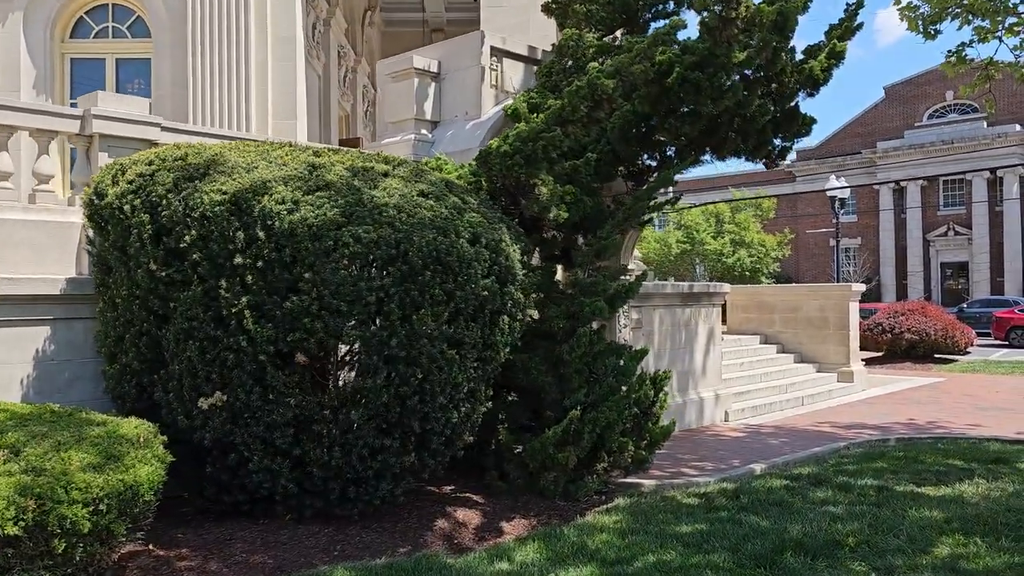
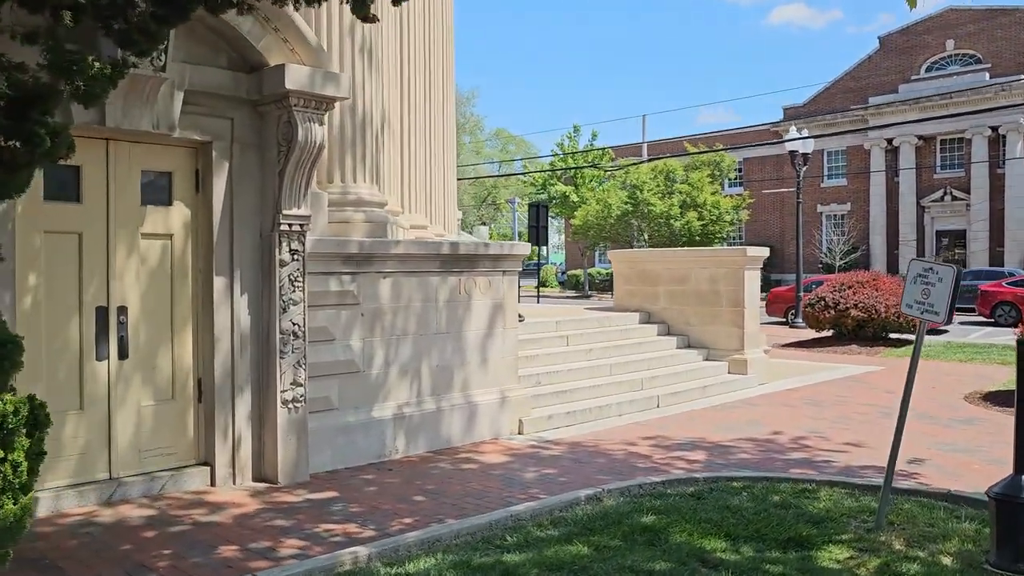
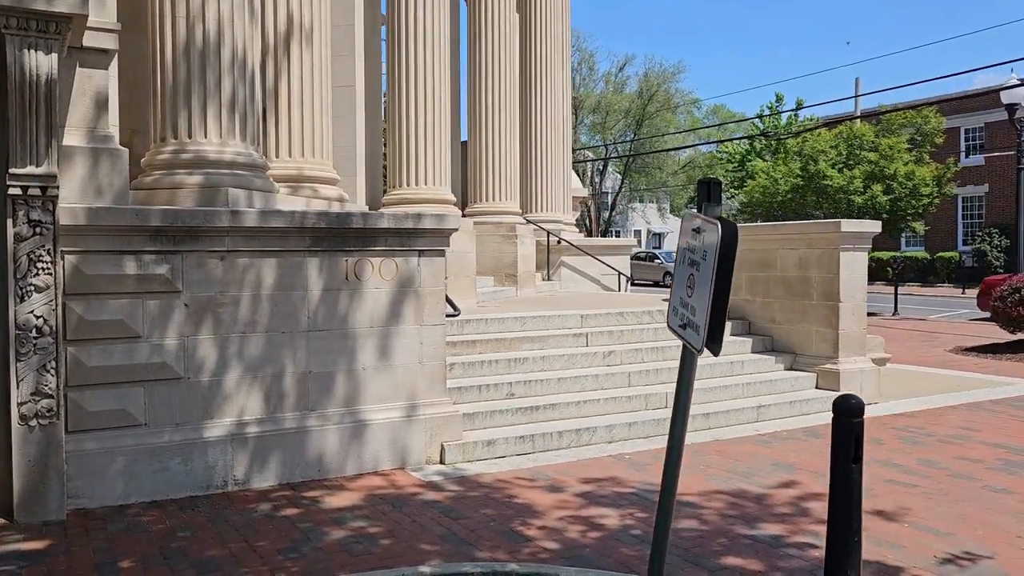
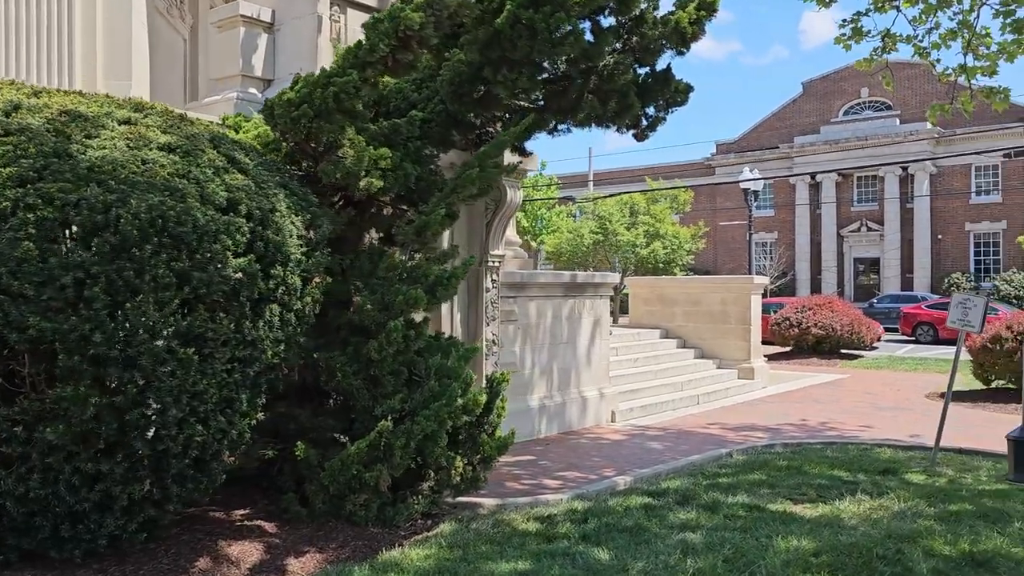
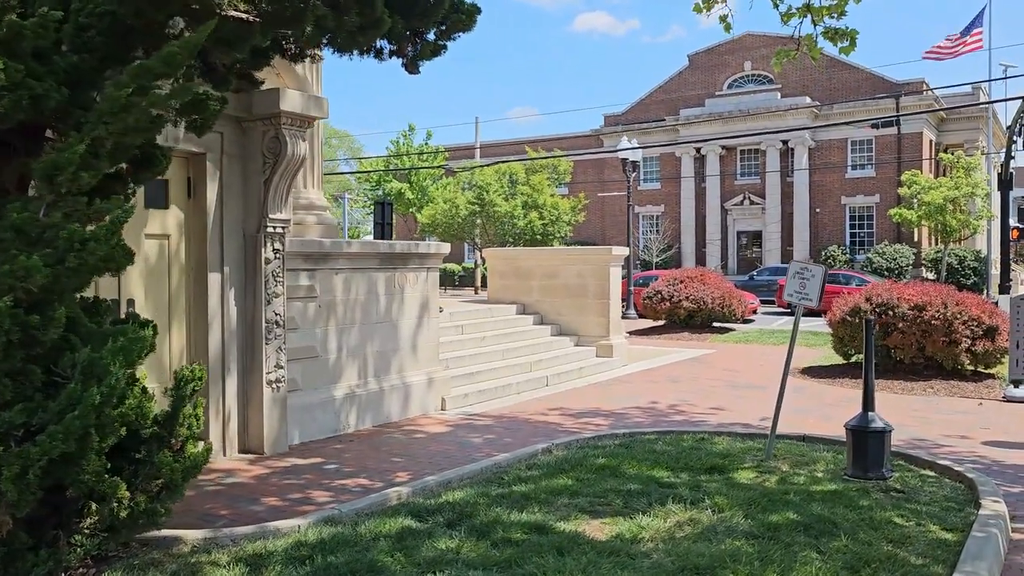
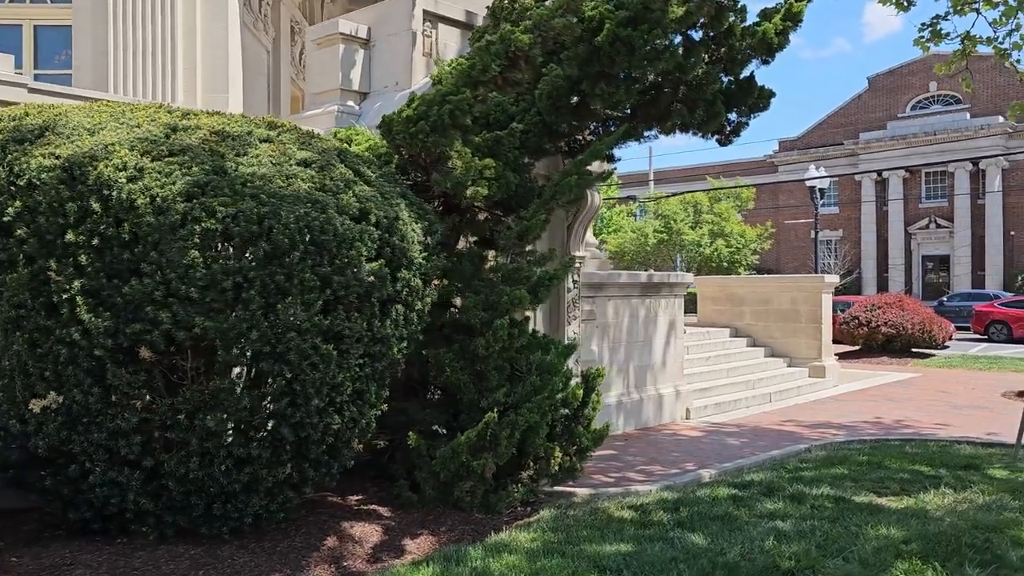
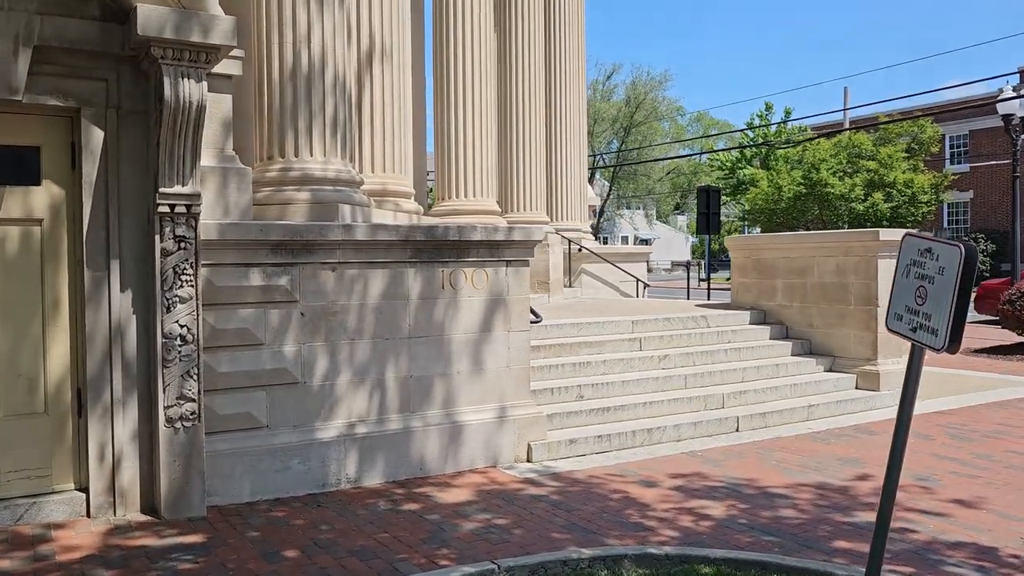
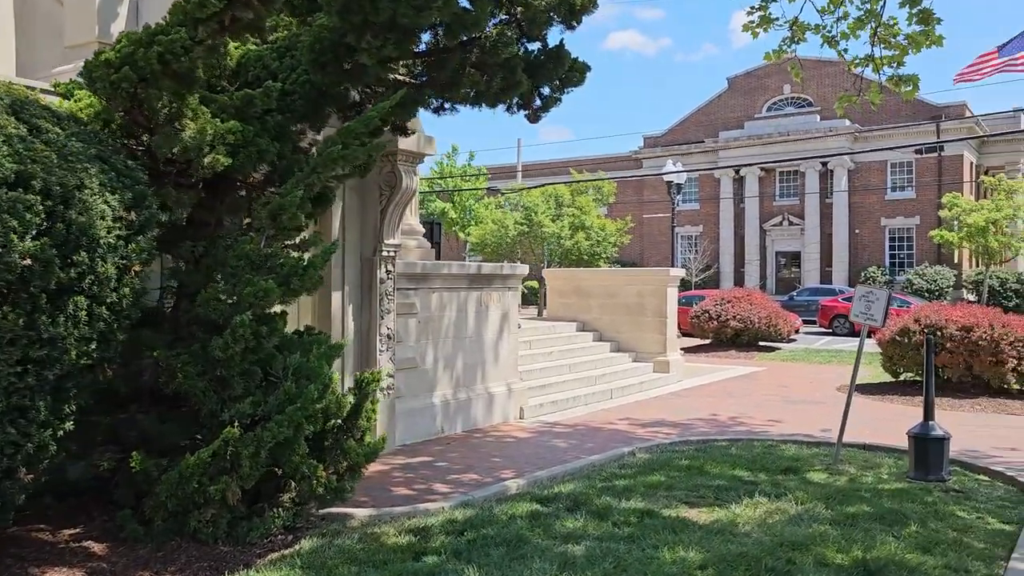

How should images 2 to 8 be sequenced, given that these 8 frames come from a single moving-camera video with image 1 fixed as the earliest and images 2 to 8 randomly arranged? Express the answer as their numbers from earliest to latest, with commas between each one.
6, 4, 8, 5, 2, 7, 3
